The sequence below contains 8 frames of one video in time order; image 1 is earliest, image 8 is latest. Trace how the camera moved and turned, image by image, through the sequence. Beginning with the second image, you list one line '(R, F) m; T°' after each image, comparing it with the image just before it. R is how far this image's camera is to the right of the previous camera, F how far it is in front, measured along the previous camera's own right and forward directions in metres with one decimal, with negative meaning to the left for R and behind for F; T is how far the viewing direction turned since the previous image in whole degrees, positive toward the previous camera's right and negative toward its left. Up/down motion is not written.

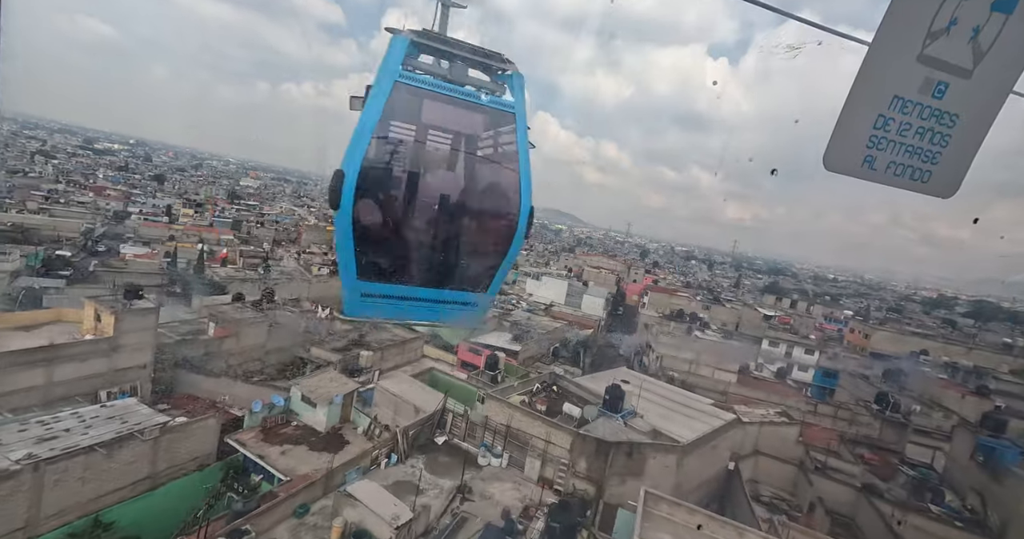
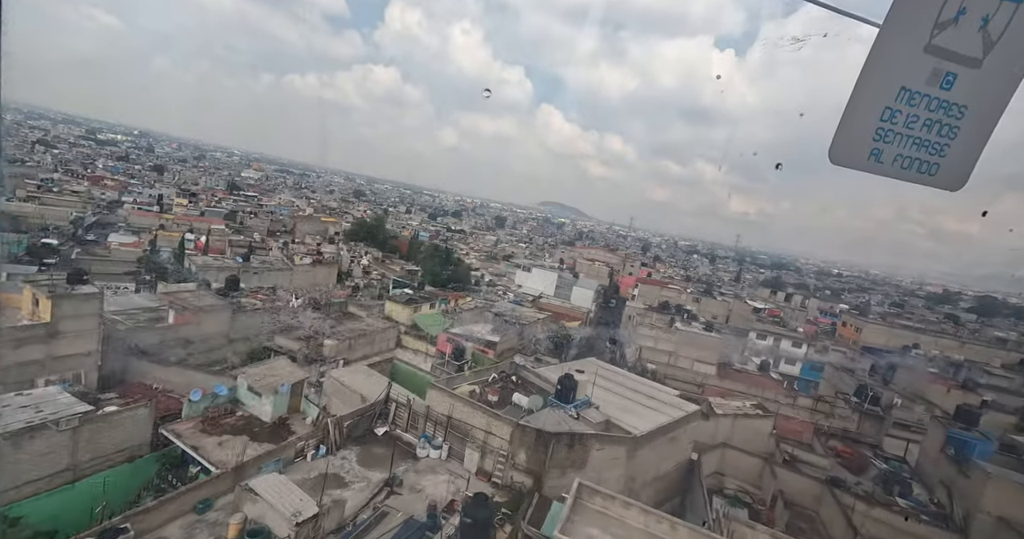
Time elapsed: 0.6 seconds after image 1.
(+0.4, +0.1) m; 0°
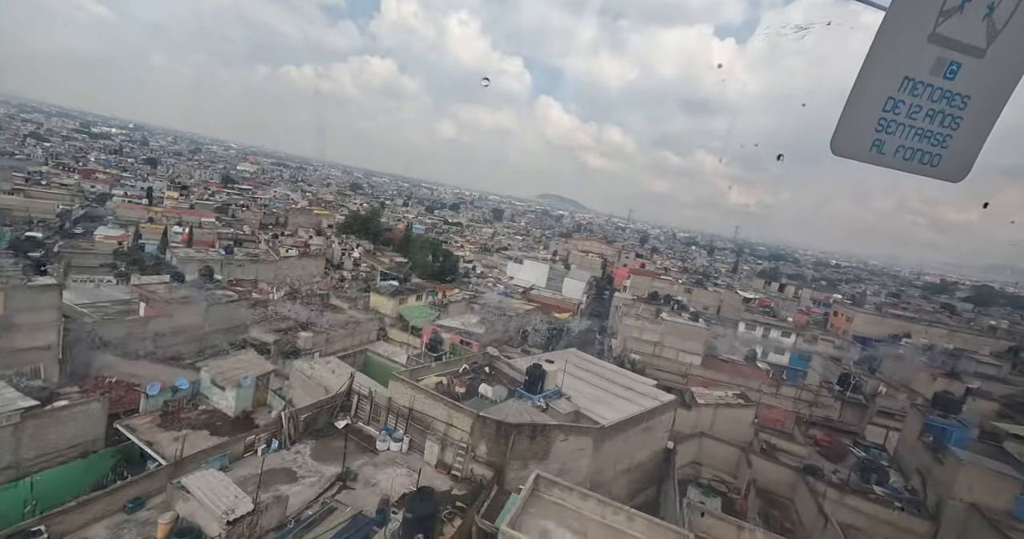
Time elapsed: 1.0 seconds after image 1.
(+0.2, +0.1) m; +1°
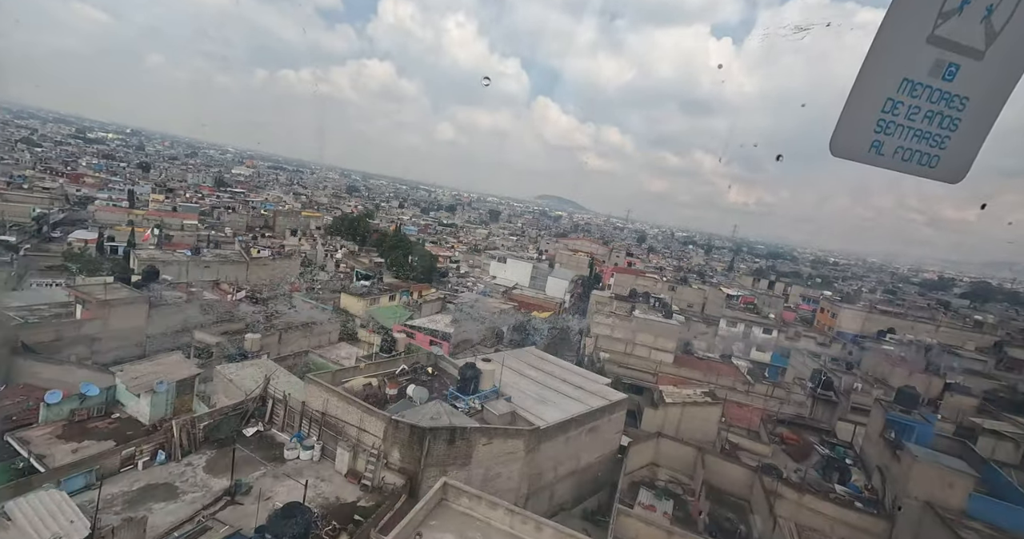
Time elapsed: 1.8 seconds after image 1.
(+0.5, +0.2) m; +1°
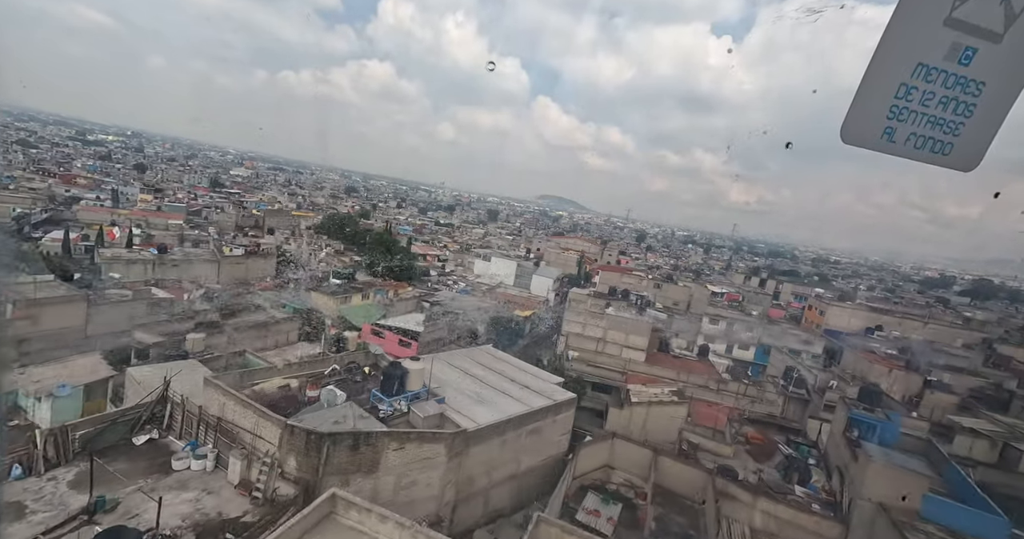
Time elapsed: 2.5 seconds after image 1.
(+0.5, +0.2) m; +1°
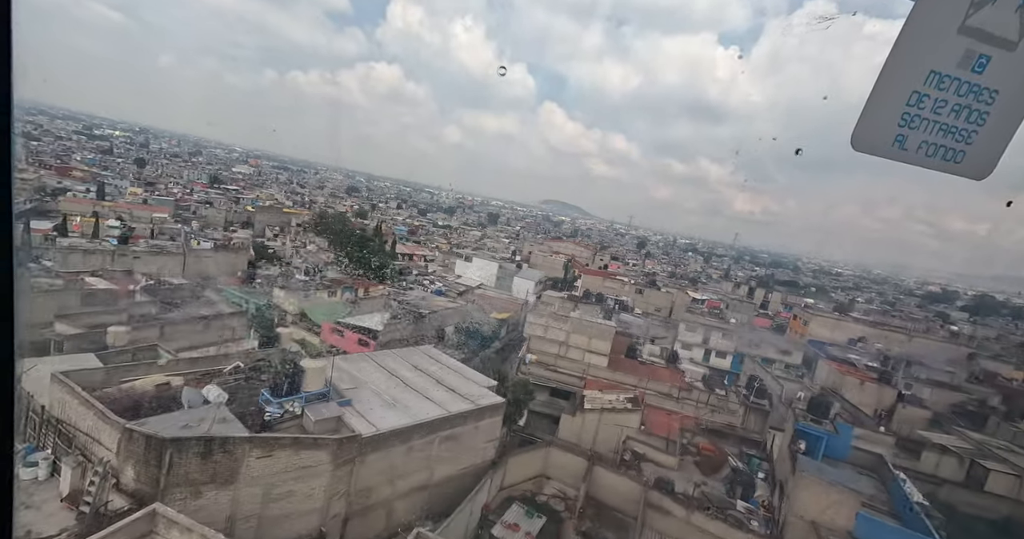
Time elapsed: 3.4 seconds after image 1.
(+0.6, +0.3) m; +1°
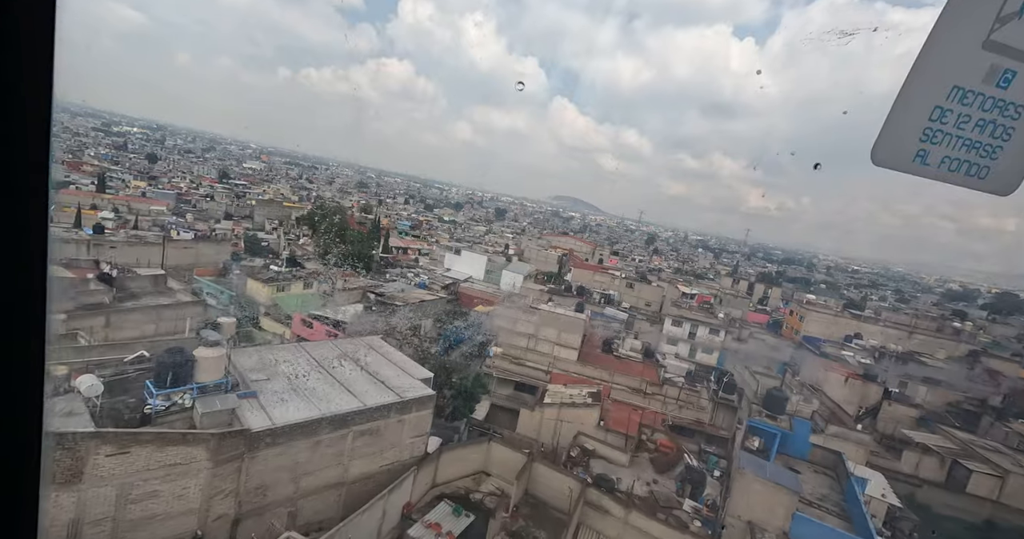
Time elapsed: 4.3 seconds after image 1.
(+0.6, +0.2) m; 0°
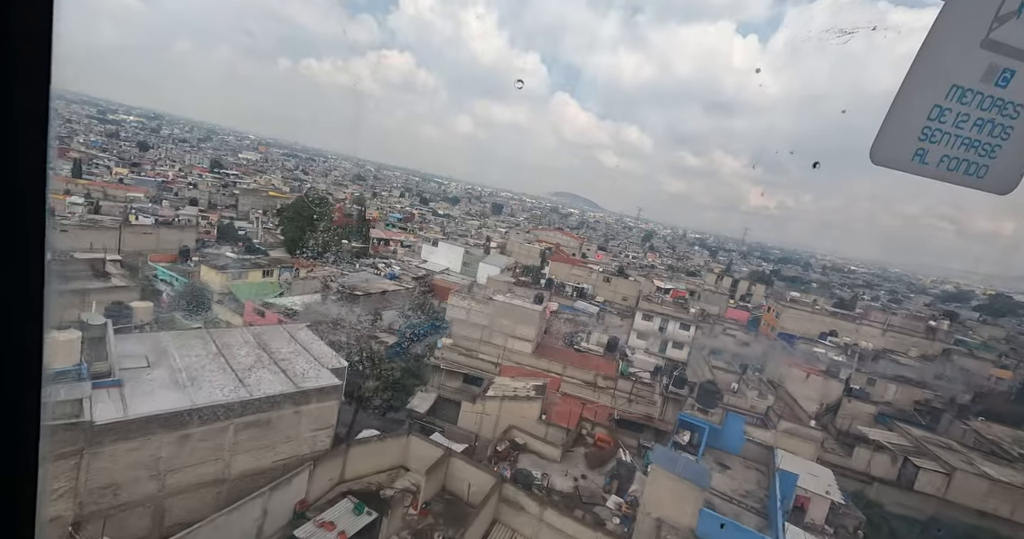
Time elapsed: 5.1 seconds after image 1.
(+0.6, +0.2) m; +1°
